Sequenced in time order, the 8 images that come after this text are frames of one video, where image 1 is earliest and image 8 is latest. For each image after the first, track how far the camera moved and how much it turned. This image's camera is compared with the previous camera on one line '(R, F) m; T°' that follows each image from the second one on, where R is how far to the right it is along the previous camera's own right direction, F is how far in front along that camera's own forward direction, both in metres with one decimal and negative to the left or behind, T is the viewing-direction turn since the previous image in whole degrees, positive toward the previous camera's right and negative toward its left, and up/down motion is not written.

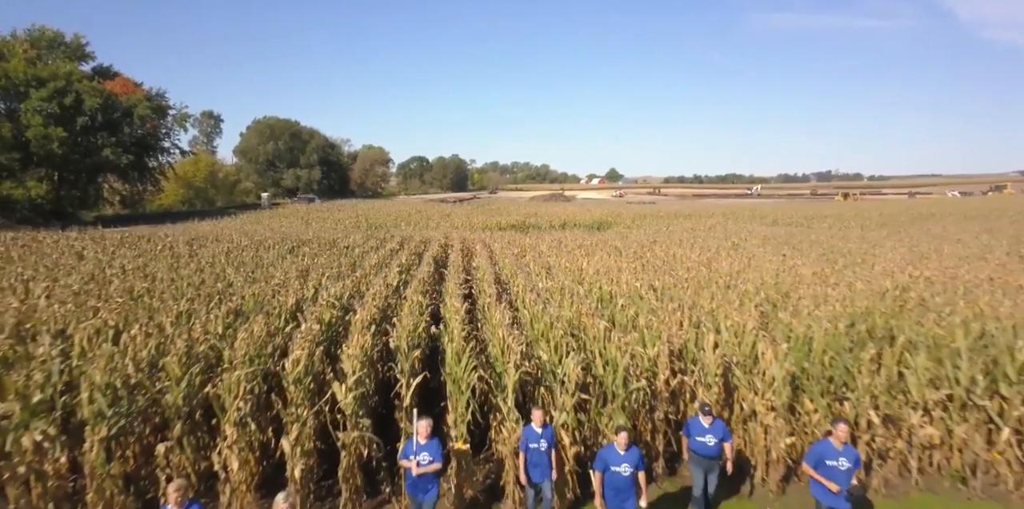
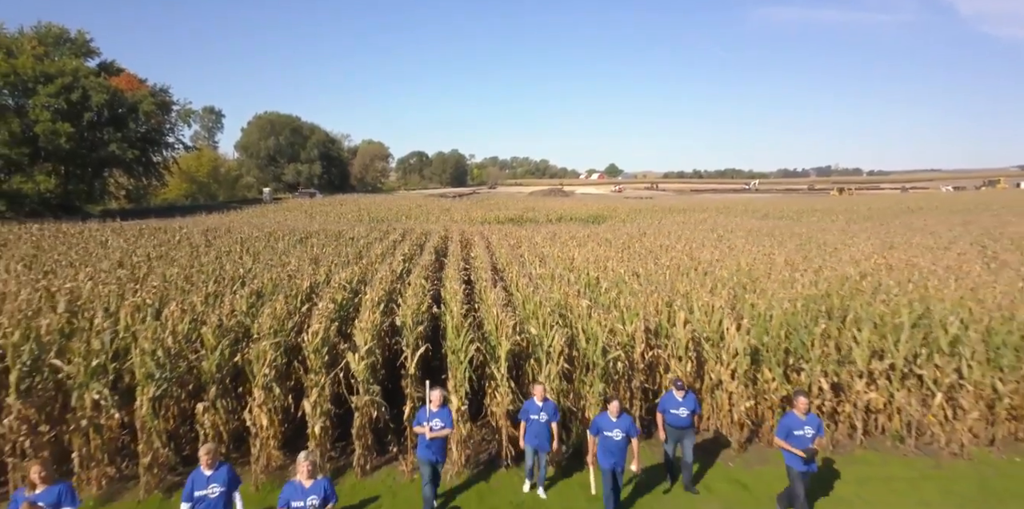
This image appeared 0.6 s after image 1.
(+0.1, -1.1) m; 0°
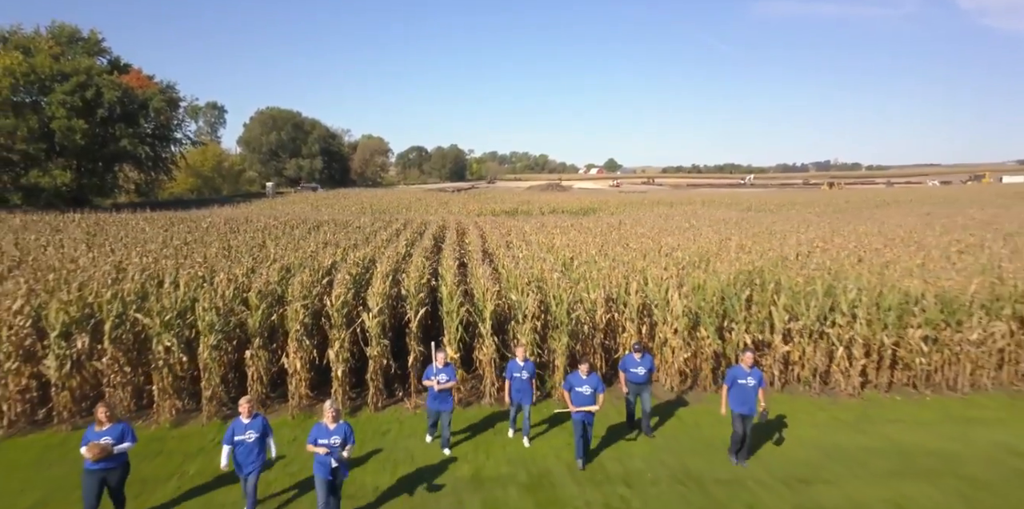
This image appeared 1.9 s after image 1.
(+0.3, -2.2) m; 0°
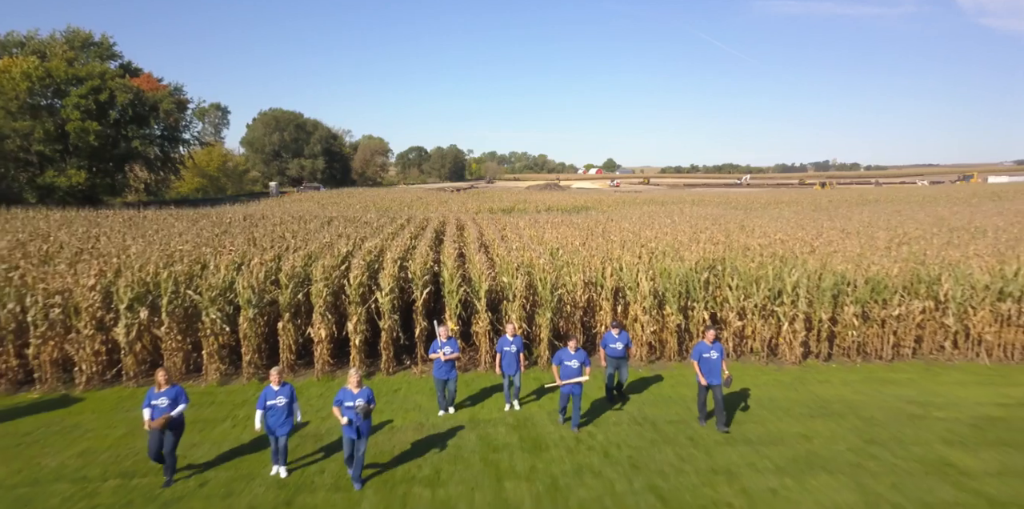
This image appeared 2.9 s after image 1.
(+0.2, -1.9) m; 0°
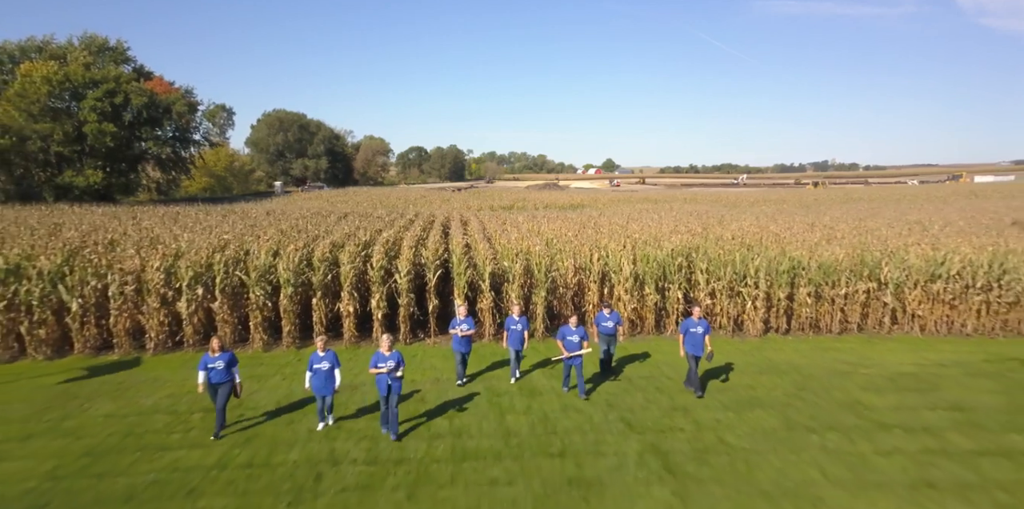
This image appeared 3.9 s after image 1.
(0.0, -2.1) m; 0°
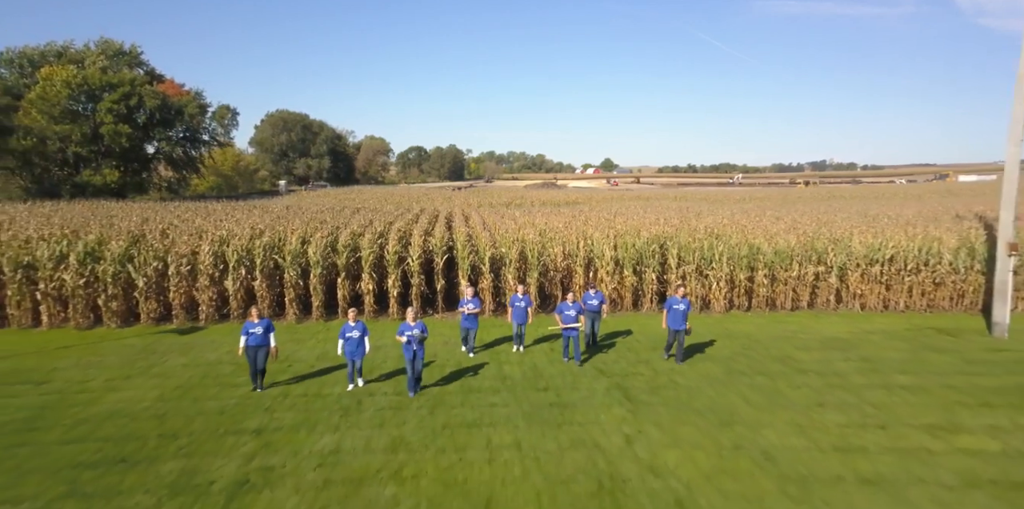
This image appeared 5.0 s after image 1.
(+0.1, -2.4) m; 0°
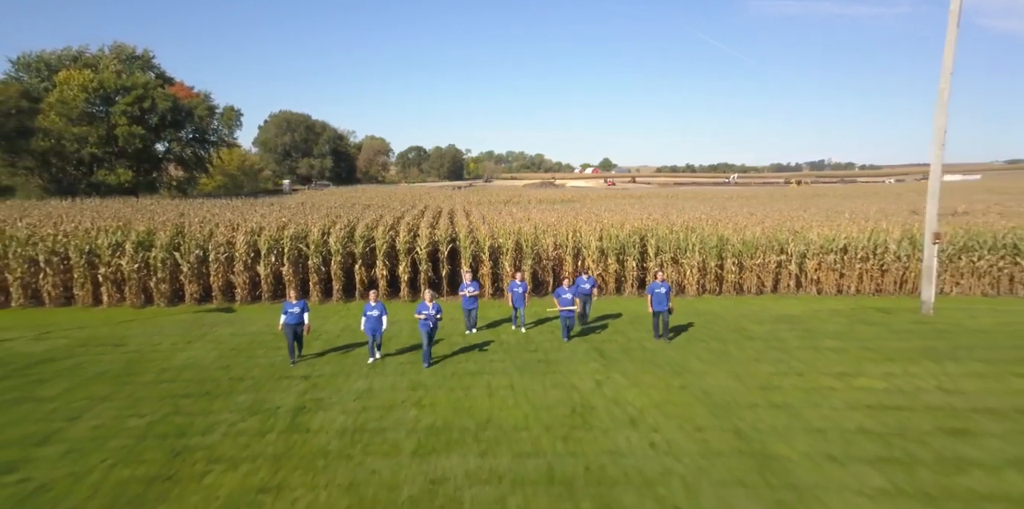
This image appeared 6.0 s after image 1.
(+0.1, -2.3) m; 0°
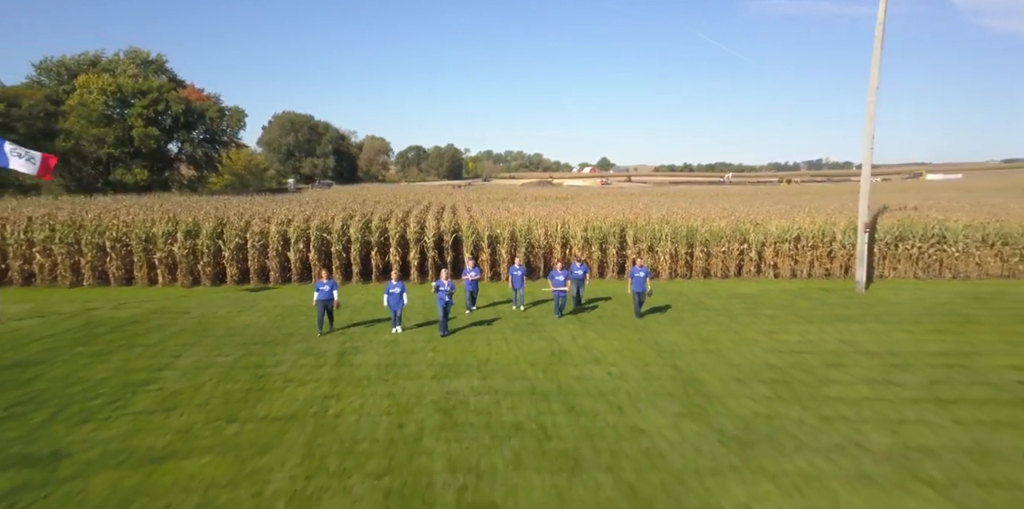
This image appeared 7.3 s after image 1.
(+0.1, -2.9) m; 0°
